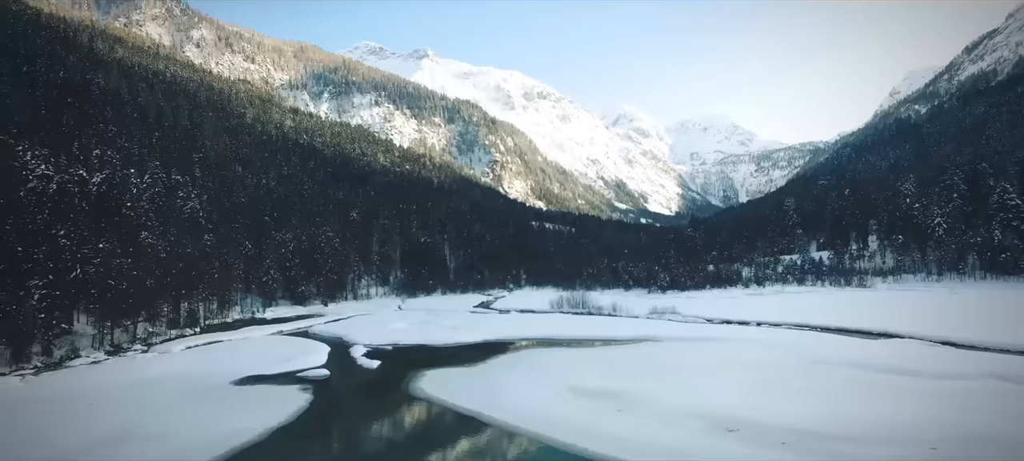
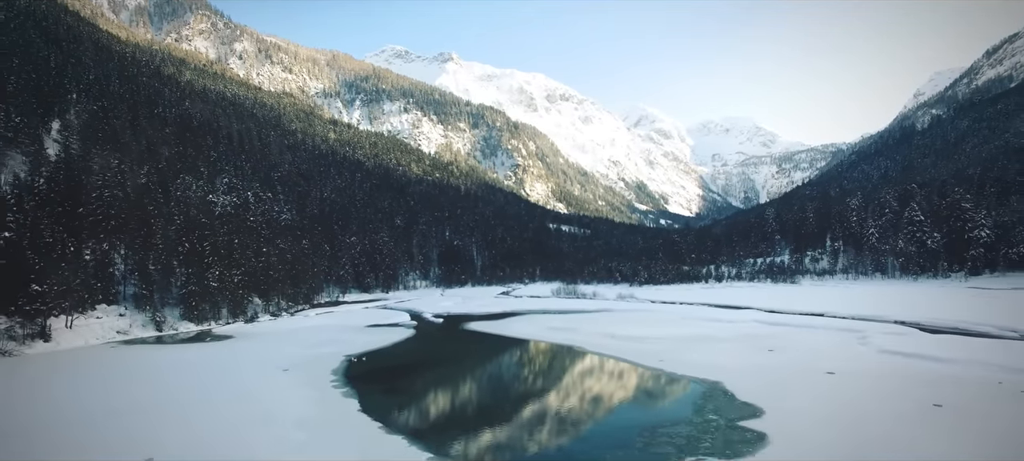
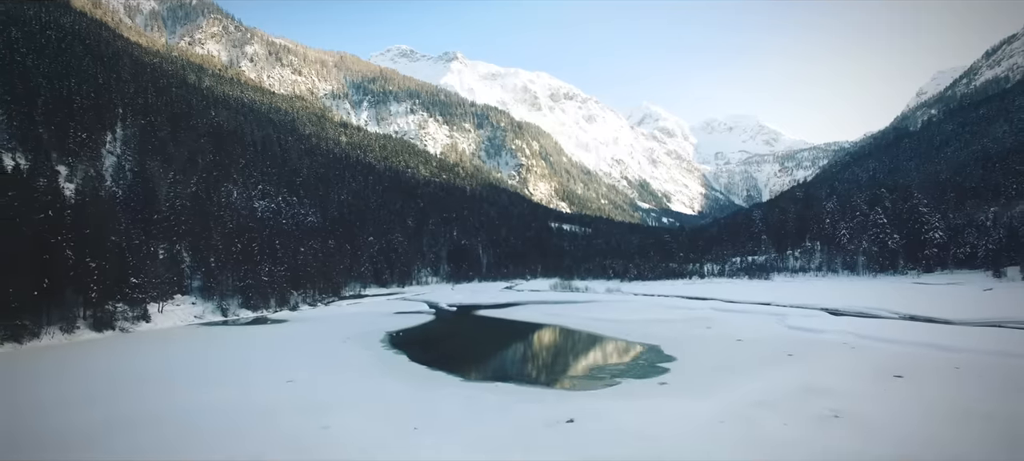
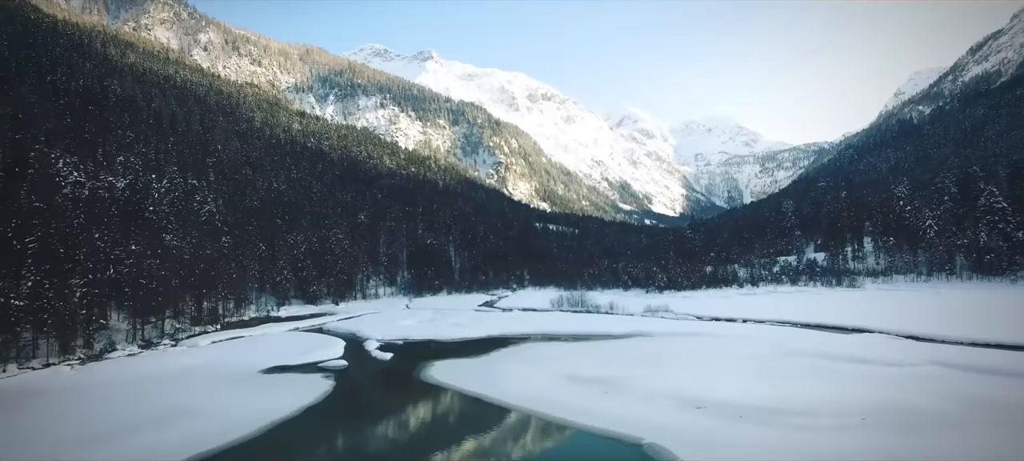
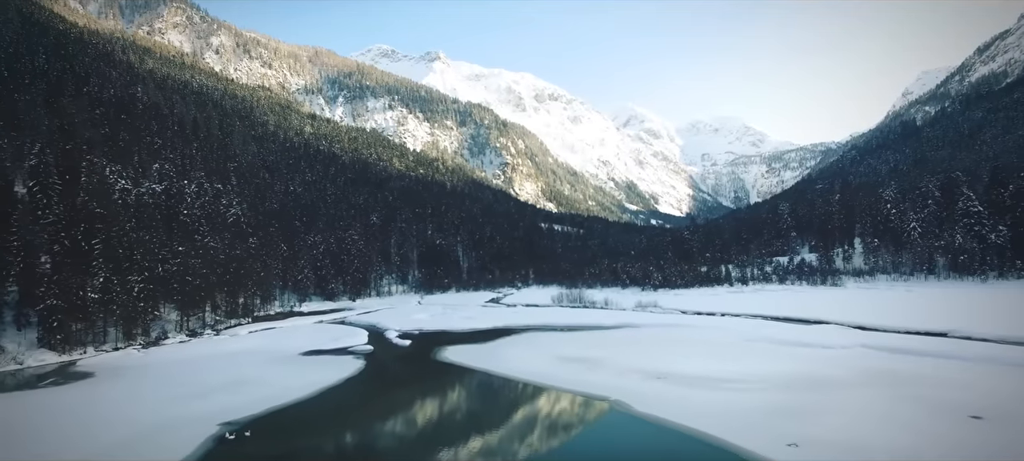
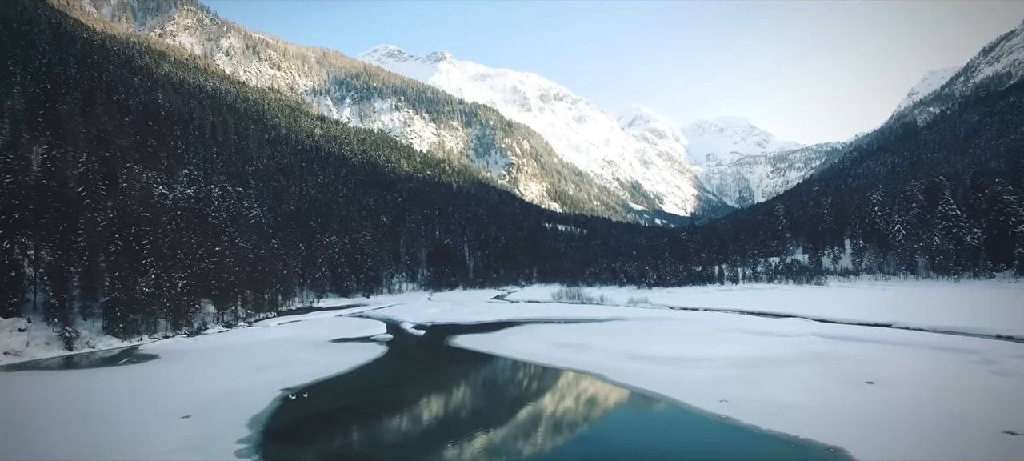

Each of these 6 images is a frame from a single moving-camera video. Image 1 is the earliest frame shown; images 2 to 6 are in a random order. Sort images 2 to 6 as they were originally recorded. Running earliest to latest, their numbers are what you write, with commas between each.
4, 5, 6, 2, 3
